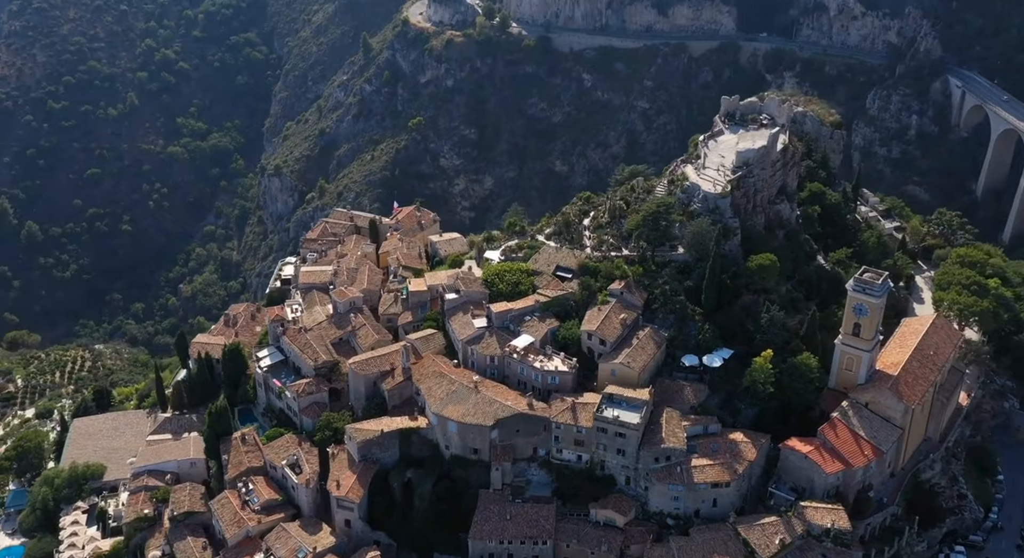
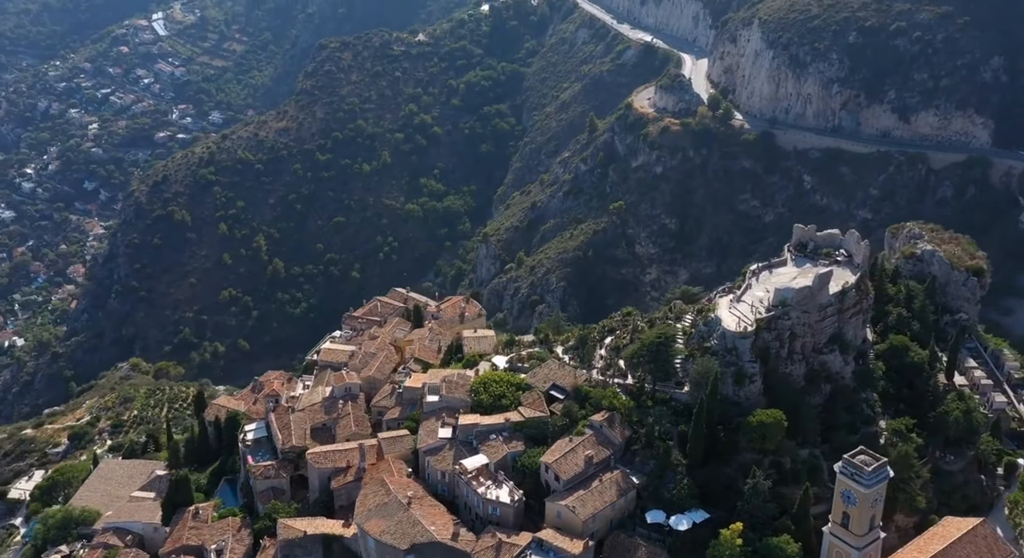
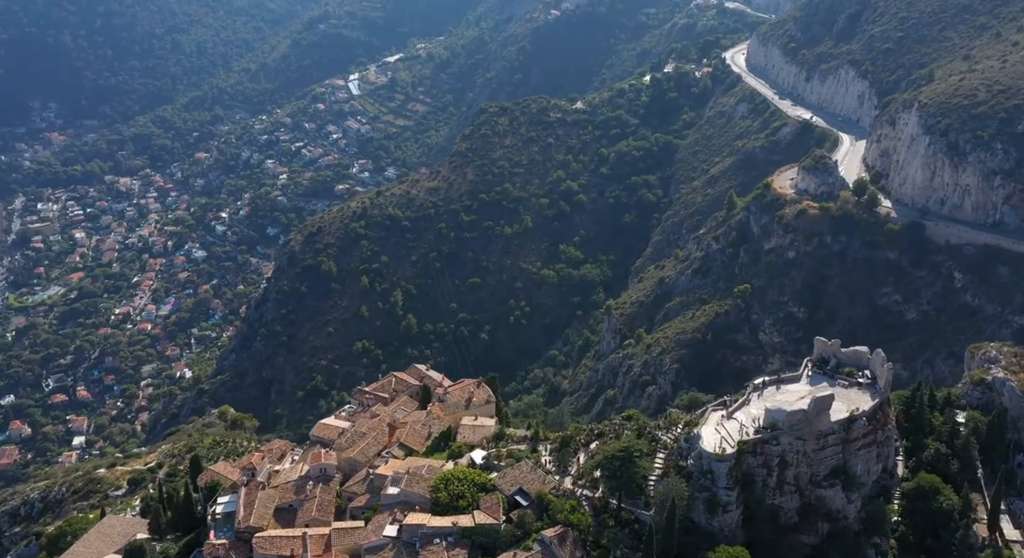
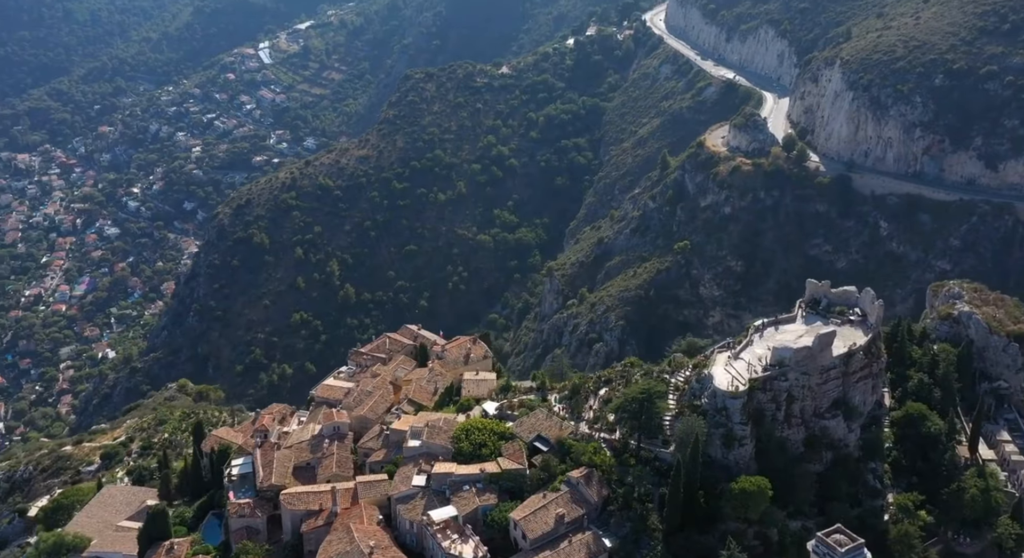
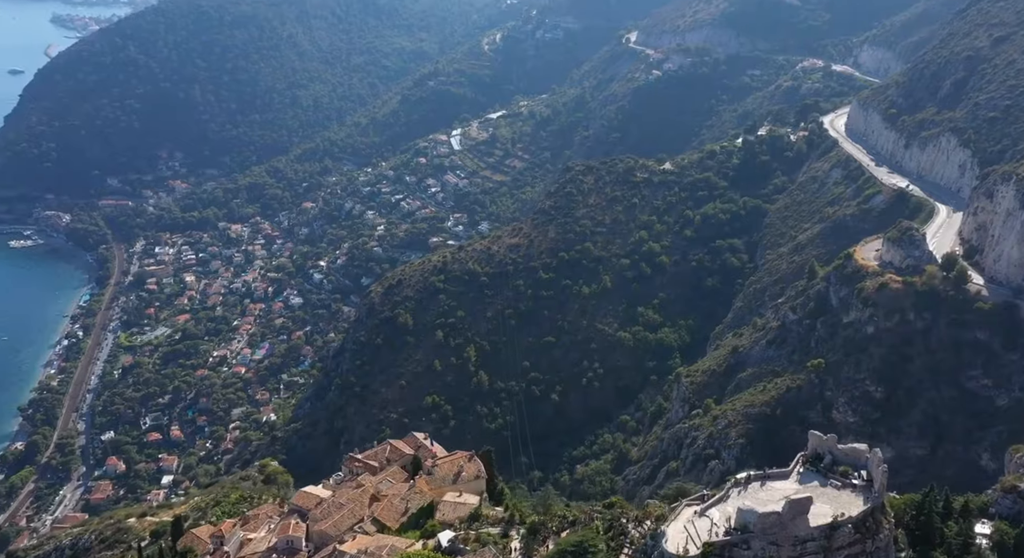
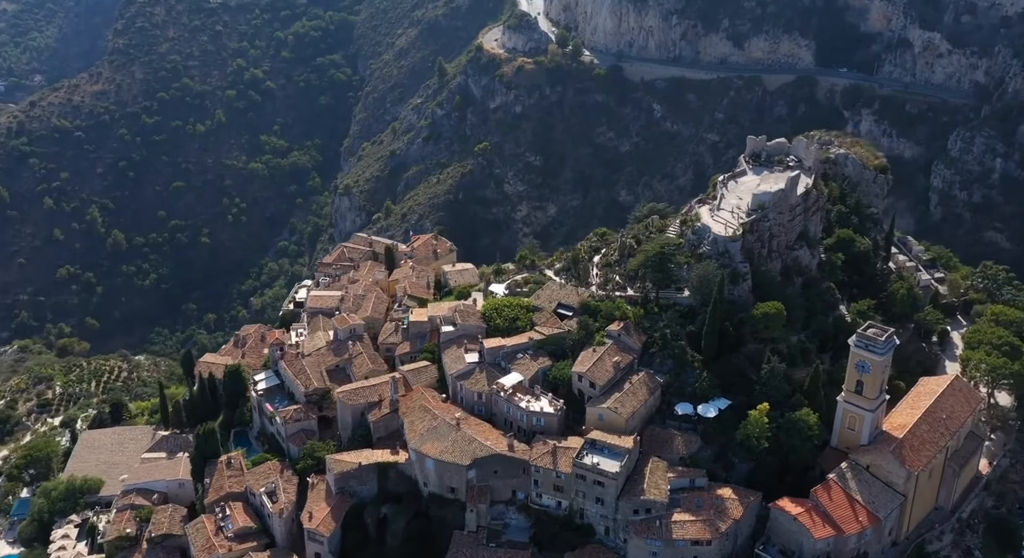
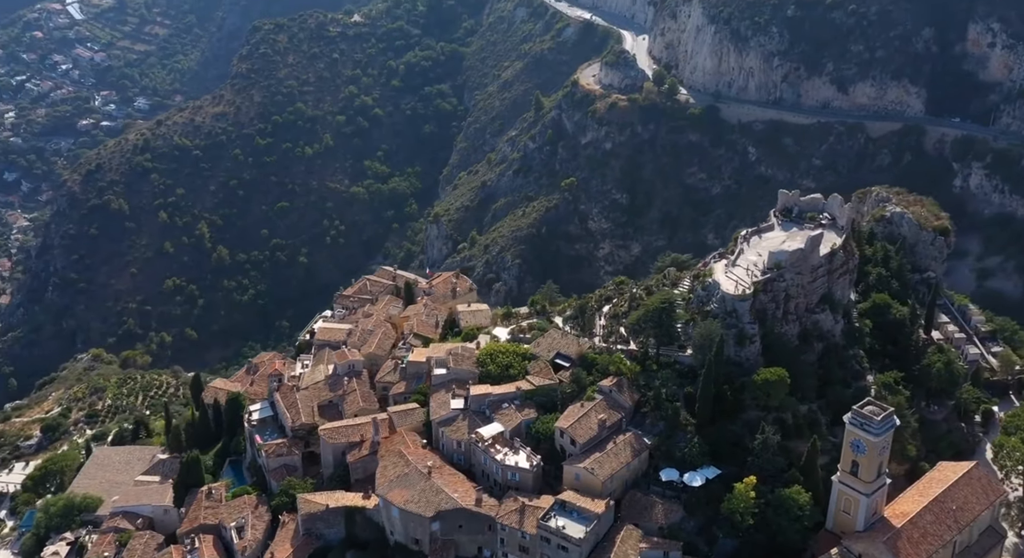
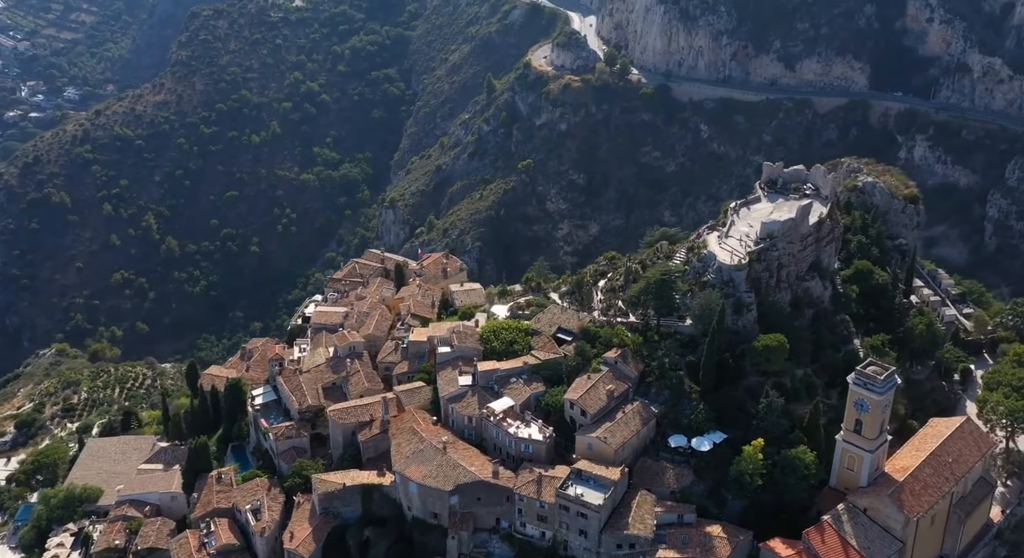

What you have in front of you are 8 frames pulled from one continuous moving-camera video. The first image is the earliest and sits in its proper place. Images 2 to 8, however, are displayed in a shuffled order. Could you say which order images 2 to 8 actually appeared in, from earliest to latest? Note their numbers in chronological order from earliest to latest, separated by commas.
6, 8, 7, 2, 4, 3, 5
